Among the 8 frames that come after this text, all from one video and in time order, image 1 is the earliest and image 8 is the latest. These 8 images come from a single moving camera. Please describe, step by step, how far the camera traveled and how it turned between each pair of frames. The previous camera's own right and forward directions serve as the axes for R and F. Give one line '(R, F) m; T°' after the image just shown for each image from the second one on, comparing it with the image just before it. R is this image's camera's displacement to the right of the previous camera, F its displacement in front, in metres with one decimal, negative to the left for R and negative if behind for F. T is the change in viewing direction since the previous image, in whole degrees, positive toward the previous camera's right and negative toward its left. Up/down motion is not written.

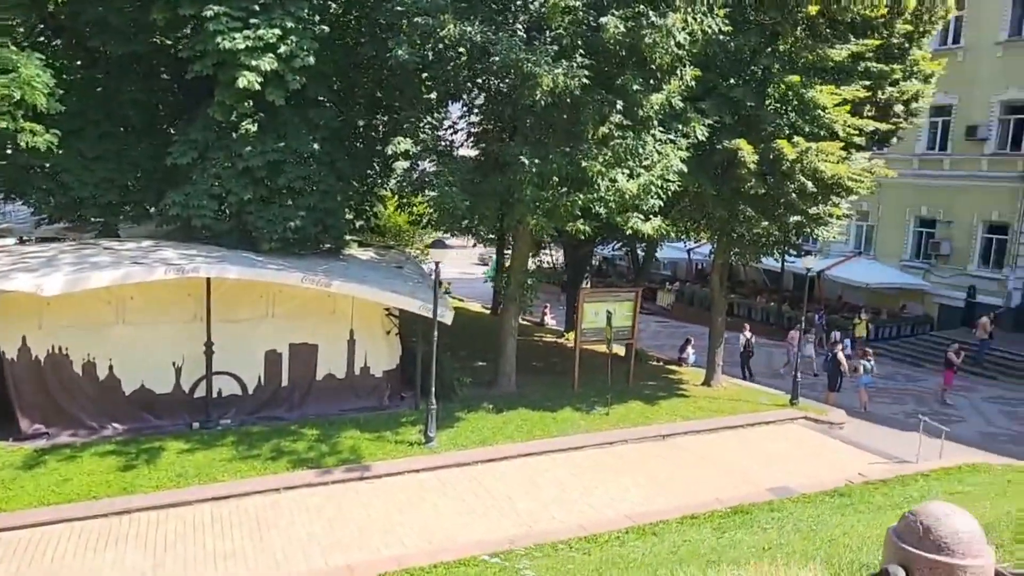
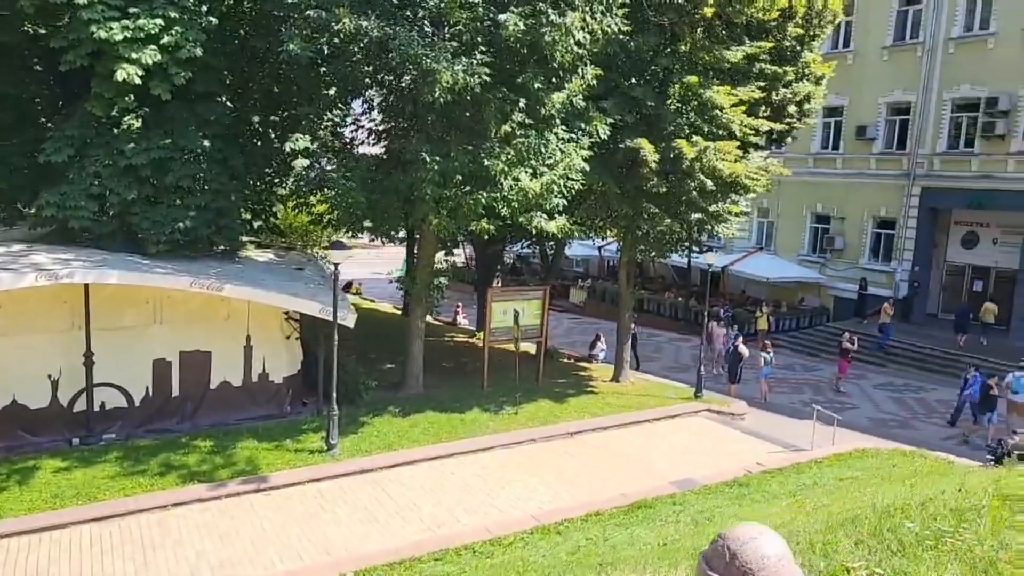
(+0.3, +0.2) m; +6°
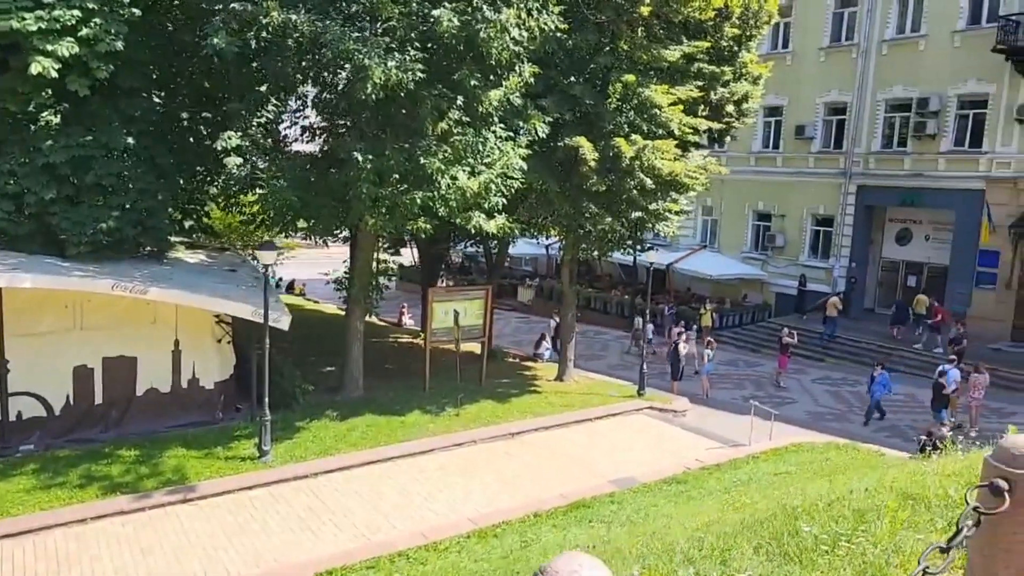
(+0.3, +0.1) m; +3°
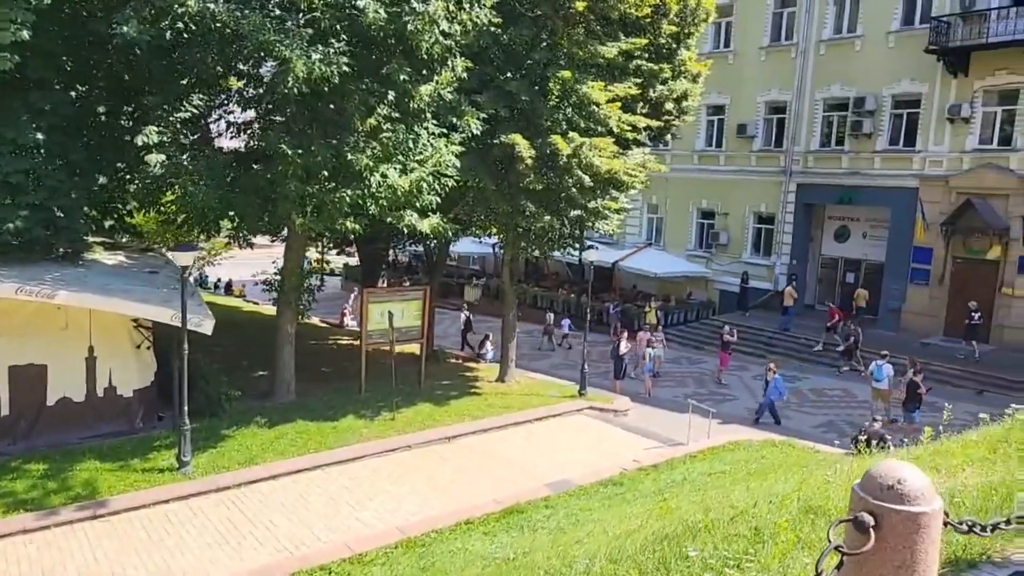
(+0.4, +0.3) m; +3°
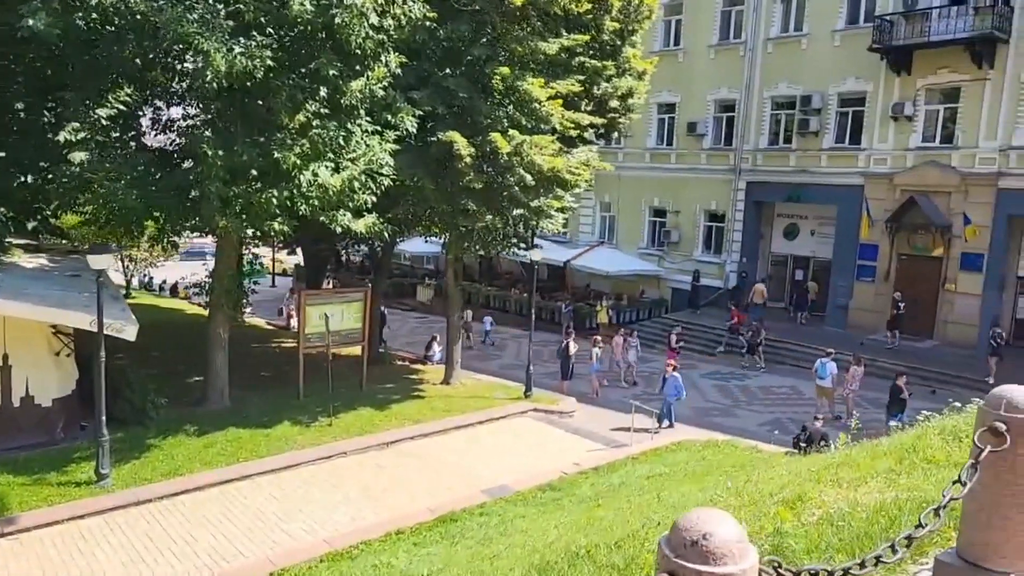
(+0.5, +0.3) m; +3°
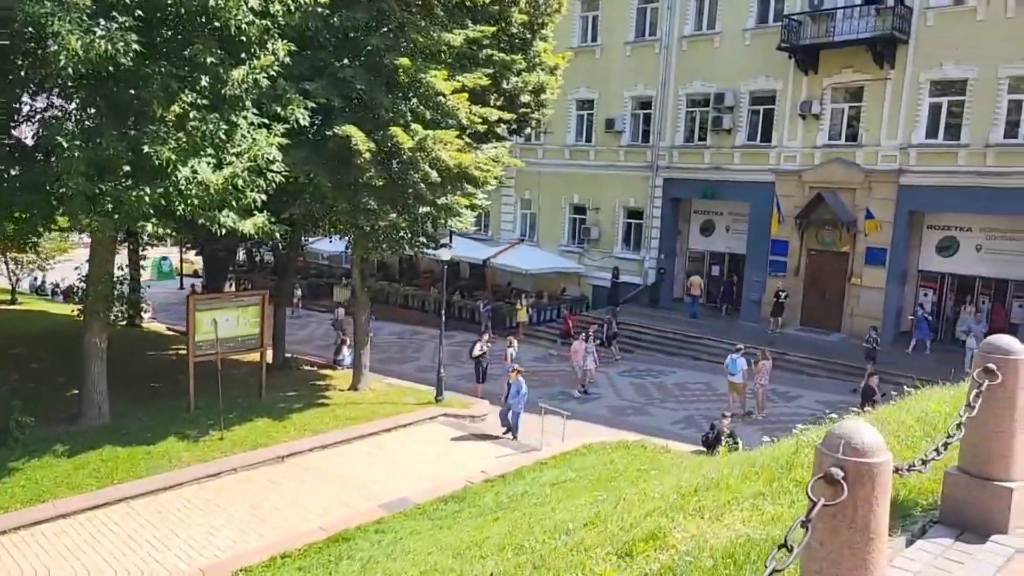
(+0.6, +0.5) m; +5°
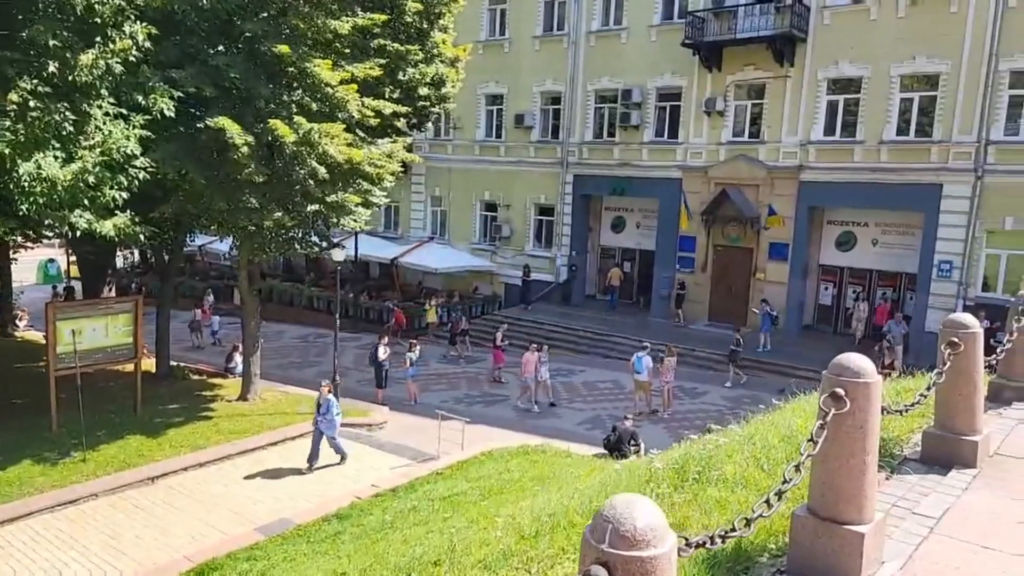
(+0.6, +0.6) m; +6°
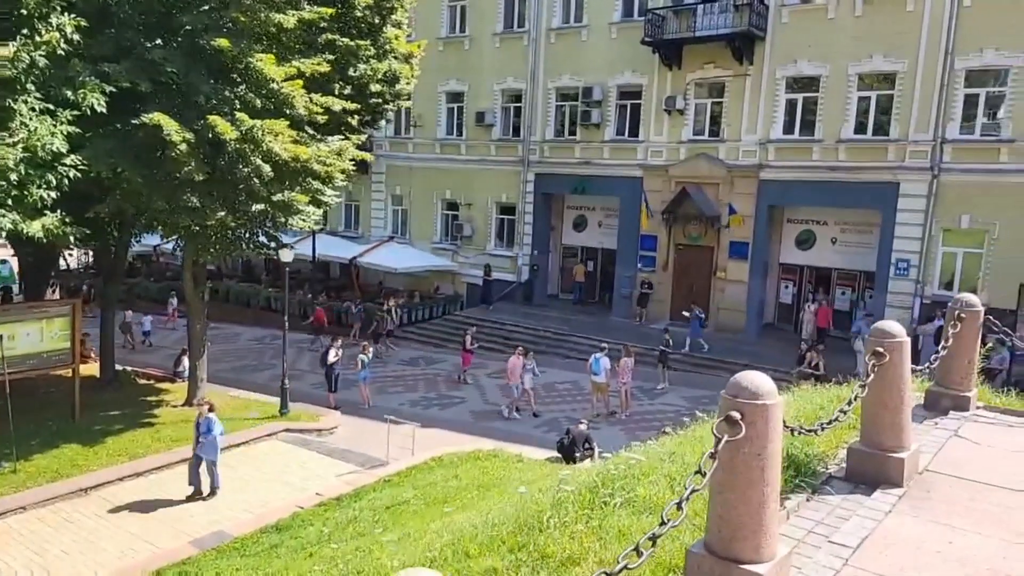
(+0.4, +0.3) m; +2°
